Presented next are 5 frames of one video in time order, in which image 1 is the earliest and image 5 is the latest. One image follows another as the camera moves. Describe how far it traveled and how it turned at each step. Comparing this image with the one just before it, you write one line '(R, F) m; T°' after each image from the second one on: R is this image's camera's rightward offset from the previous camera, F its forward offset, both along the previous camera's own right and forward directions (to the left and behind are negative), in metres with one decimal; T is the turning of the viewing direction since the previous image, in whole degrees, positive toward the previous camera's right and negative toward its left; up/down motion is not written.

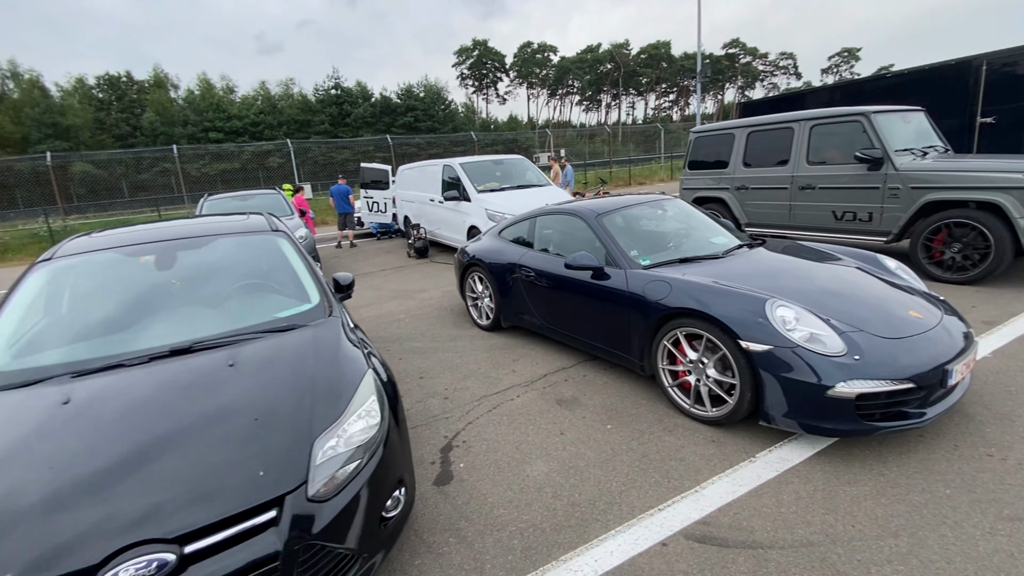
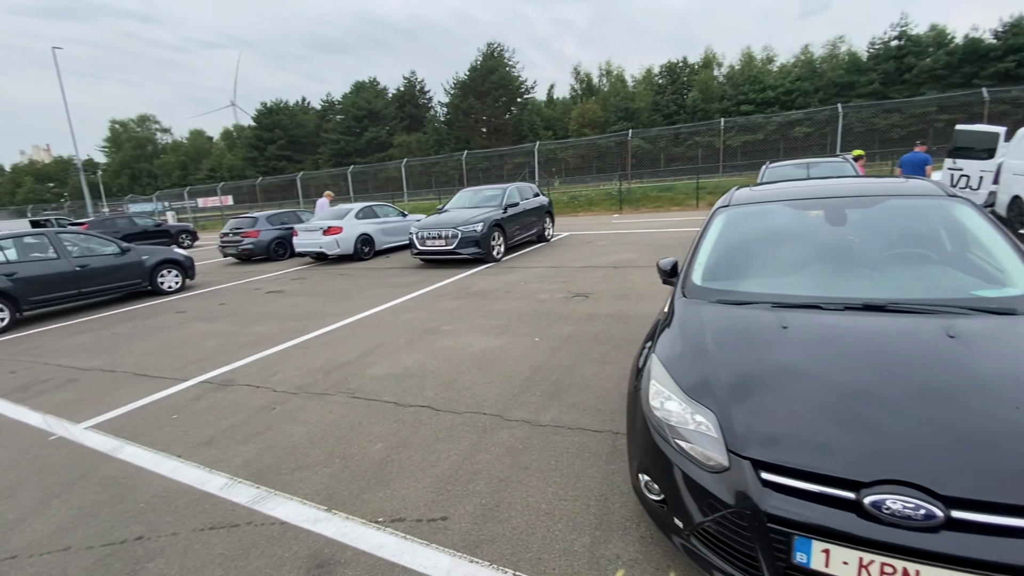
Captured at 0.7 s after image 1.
(-0.7, -0.4) m; -52°
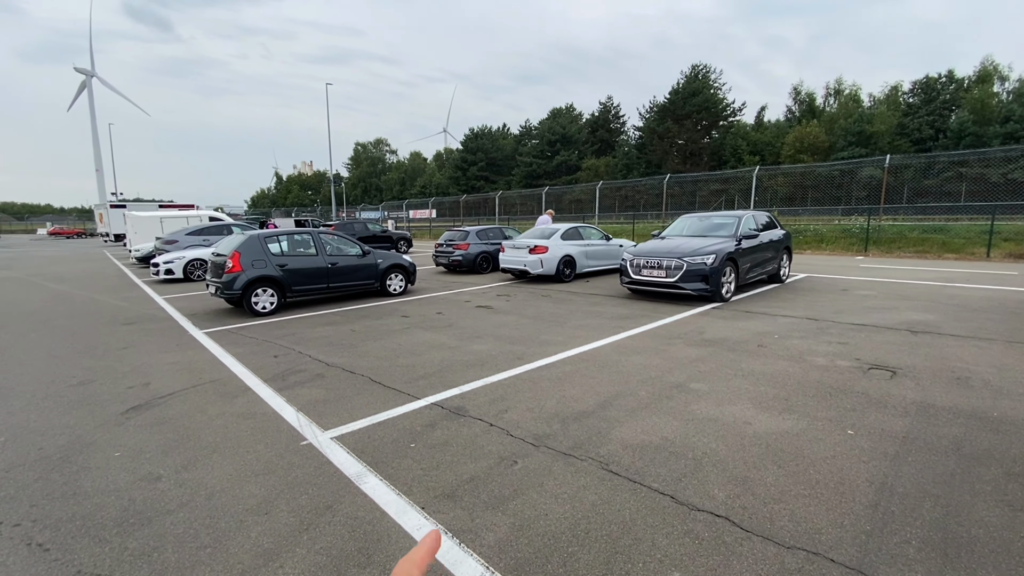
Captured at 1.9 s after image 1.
(-1.0, +0.8) m; -20°
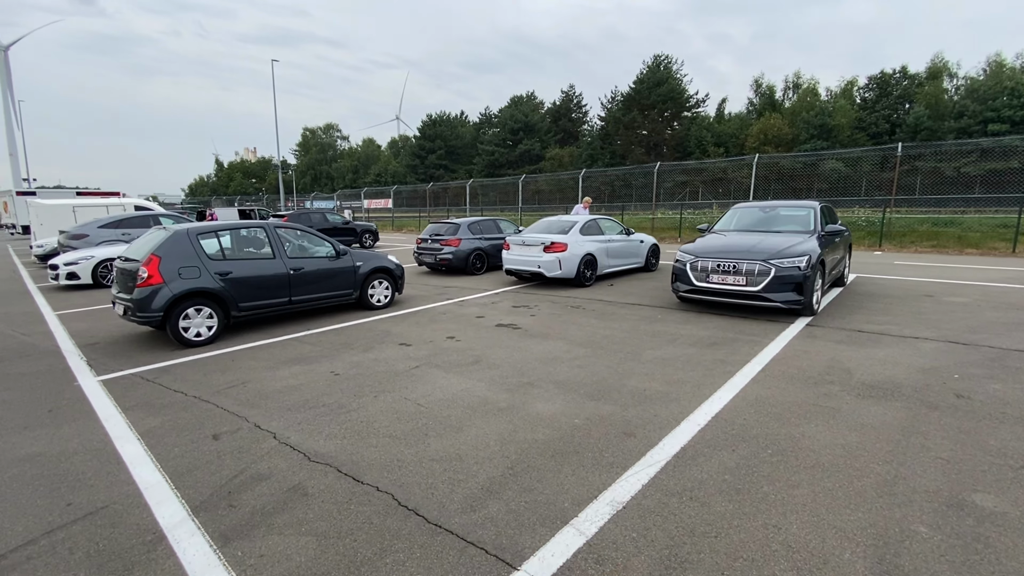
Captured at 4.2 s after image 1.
(-1.1, +2.3) m; +5°
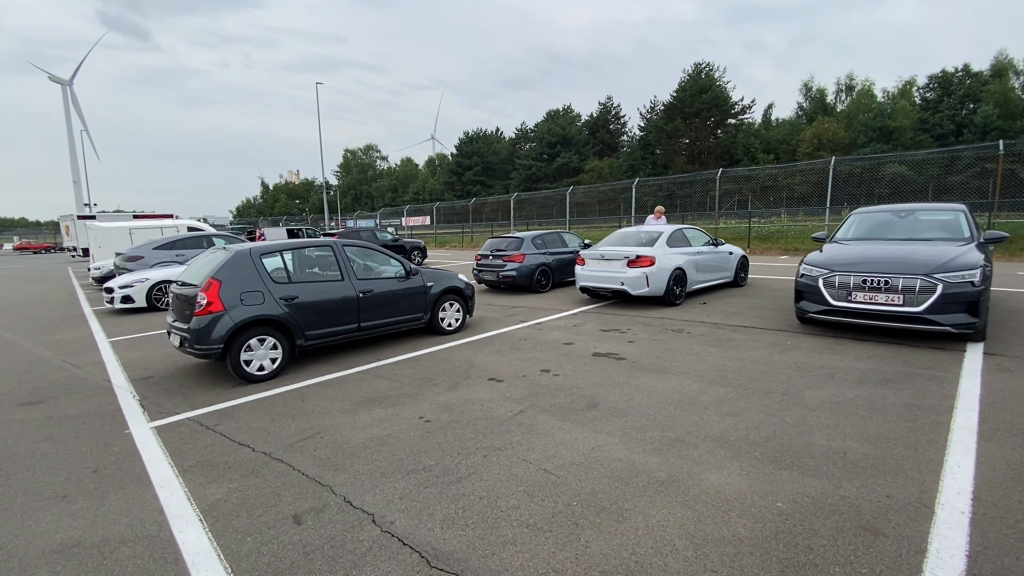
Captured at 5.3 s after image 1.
(-0.8, +1.0) m; -4°
